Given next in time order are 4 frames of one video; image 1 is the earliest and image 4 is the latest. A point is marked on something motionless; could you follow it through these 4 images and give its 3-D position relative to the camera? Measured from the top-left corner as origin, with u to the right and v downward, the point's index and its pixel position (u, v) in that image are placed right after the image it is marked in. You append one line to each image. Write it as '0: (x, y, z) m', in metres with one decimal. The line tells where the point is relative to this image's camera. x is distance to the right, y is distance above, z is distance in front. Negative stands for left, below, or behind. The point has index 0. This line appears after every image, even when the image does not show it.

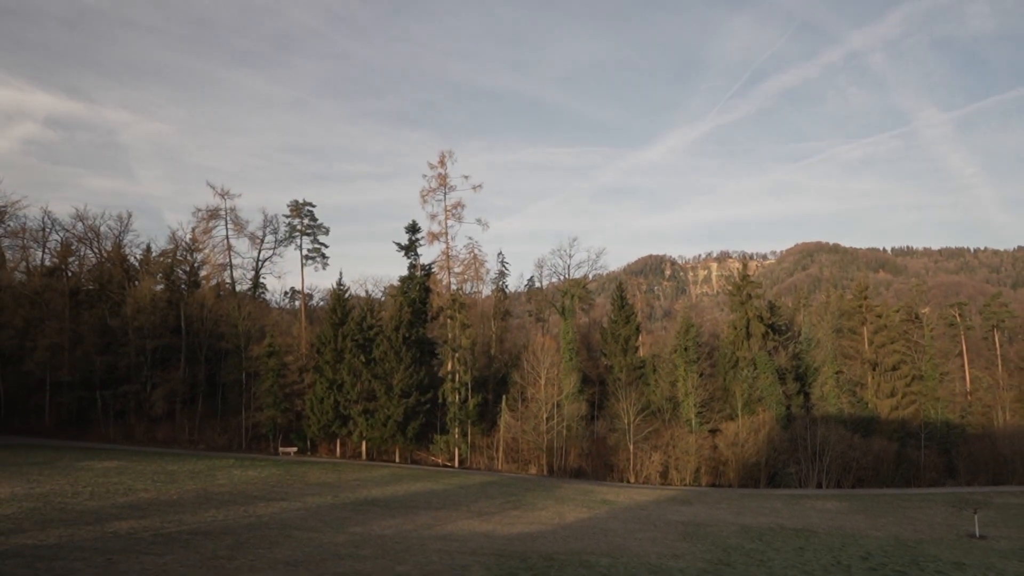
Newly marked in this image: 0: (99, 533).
0: (-13.8, -8.3, +19.8) m
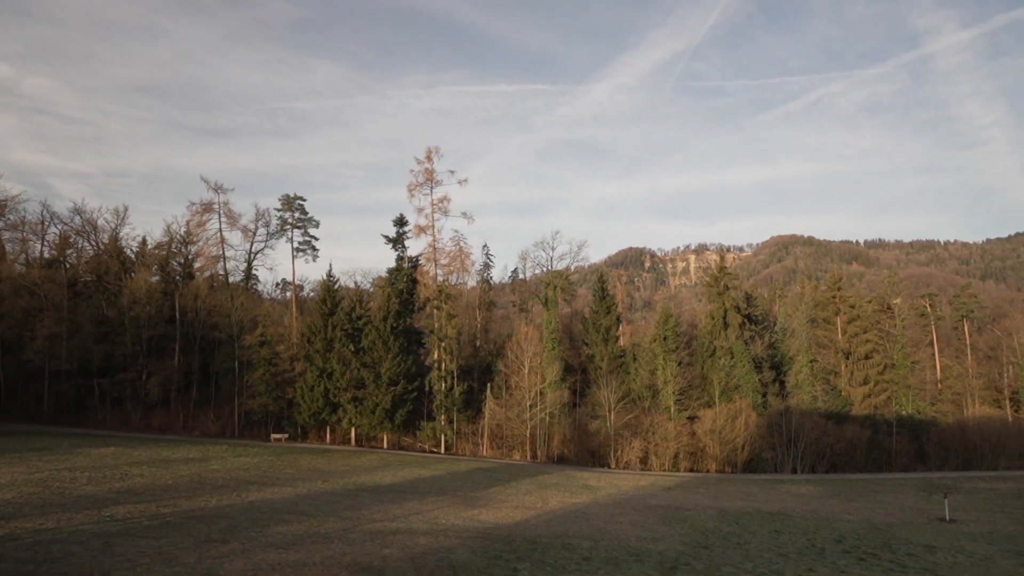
0: (-14.4, -8.0, +20.5) m
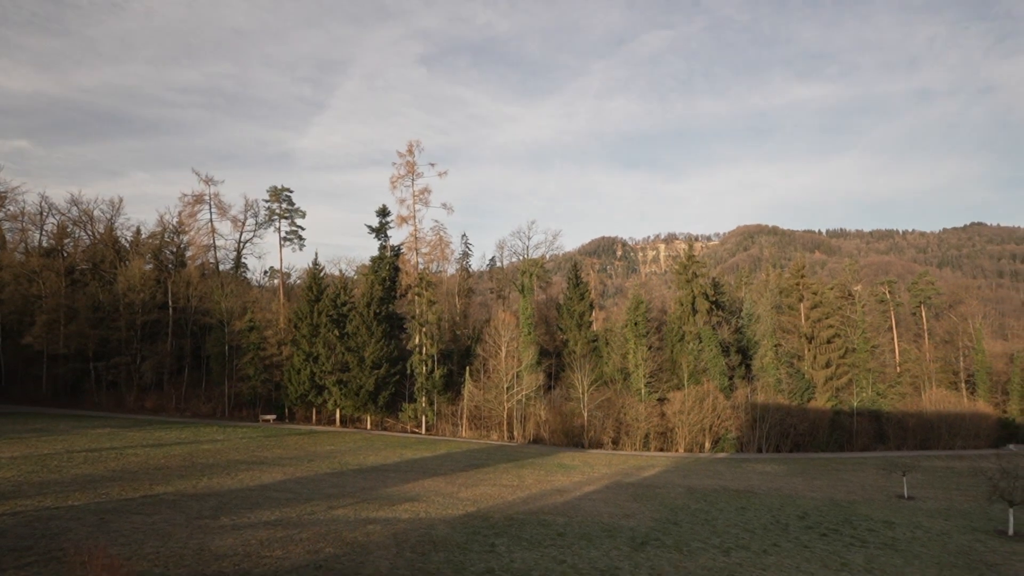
0: (-15.2, -7.5, +21.6) m
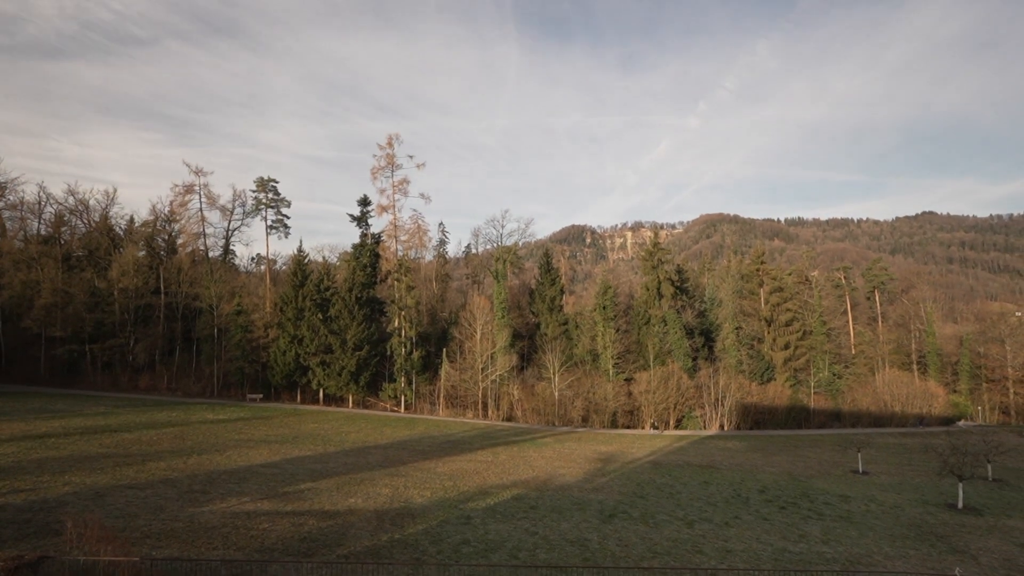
0: (-16.1, -7.0, +22.8) m
